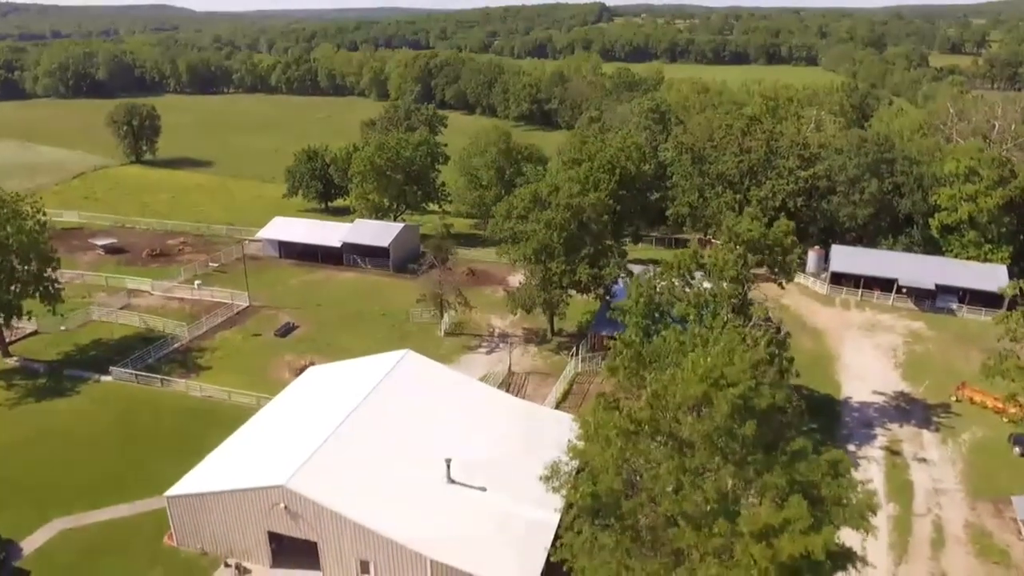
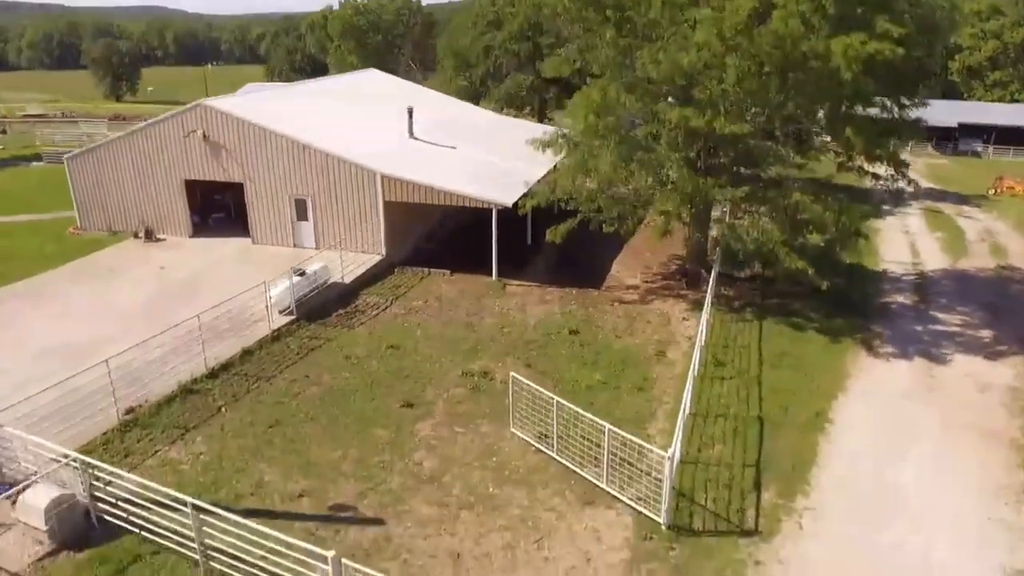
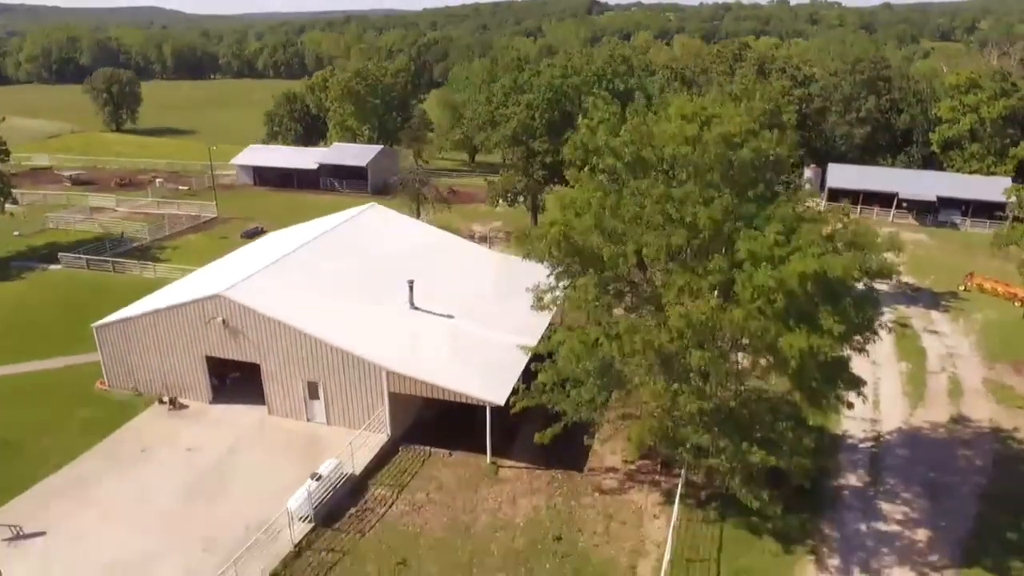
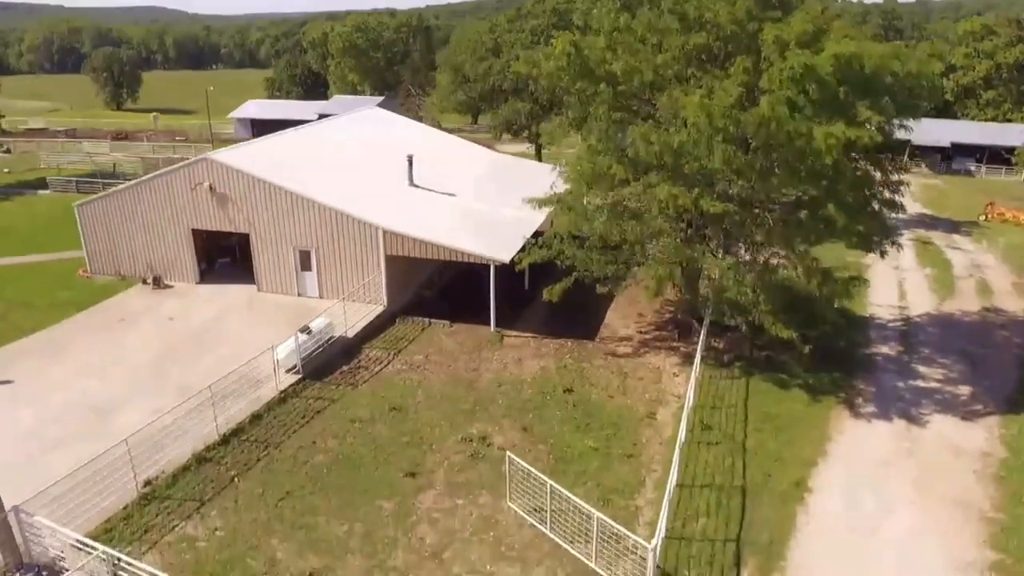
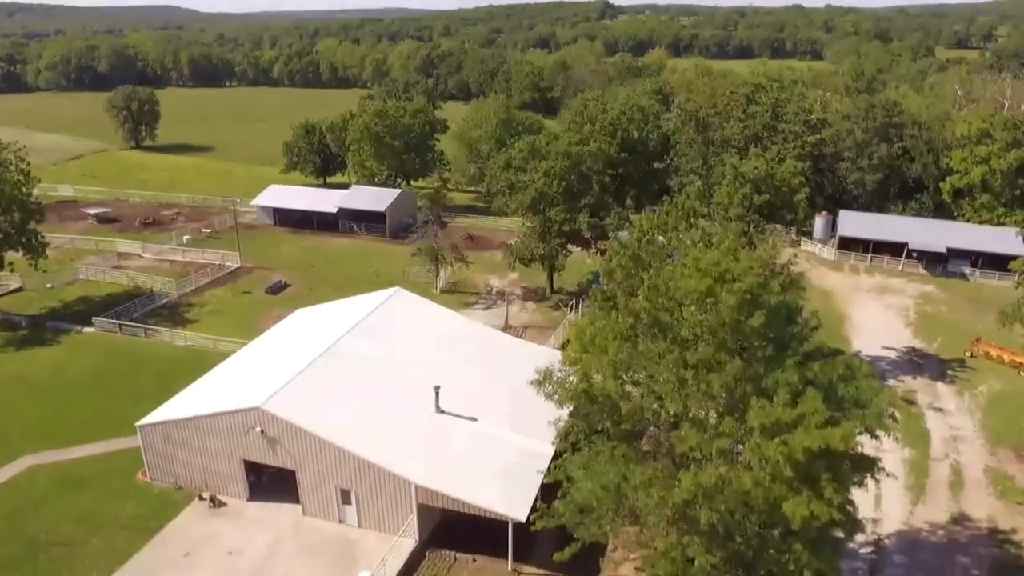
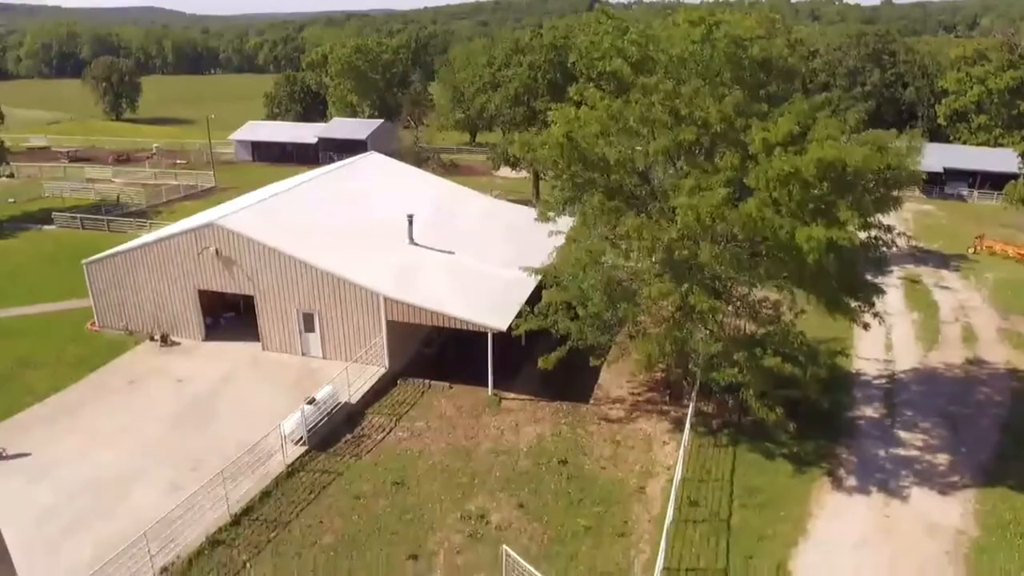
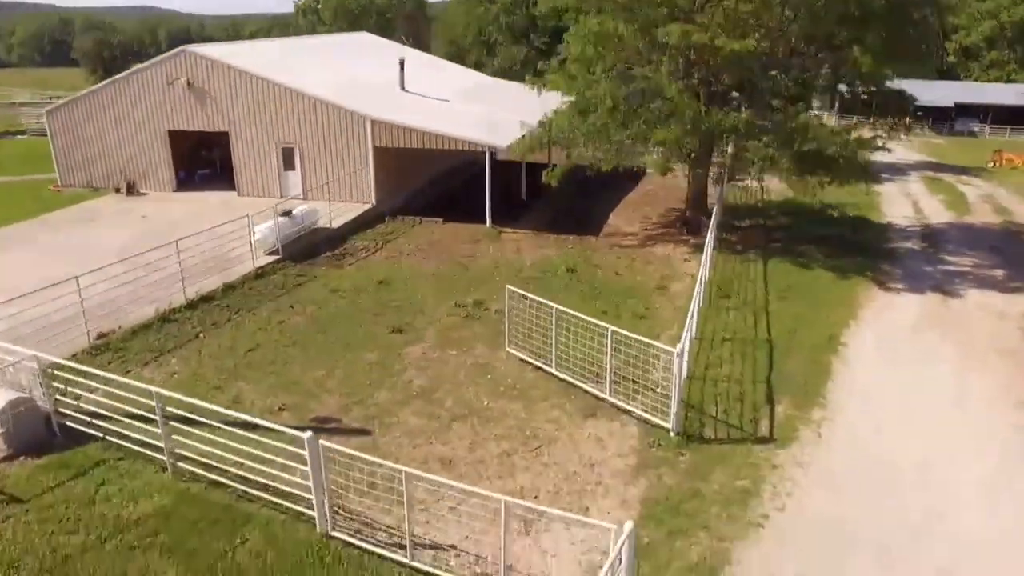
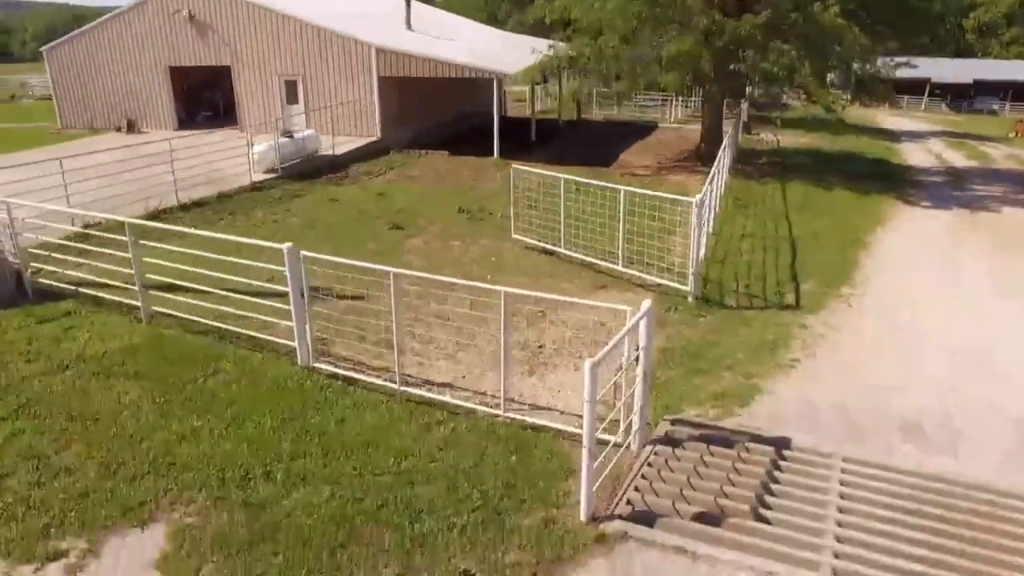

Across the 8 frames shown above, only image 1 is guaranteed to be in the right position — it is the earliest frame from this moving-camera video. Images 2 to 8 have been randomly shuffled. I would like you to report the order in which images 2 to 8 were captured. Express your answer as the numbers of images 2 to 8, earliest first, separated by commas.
5, 3, 6, 4, 2, 7, 8
